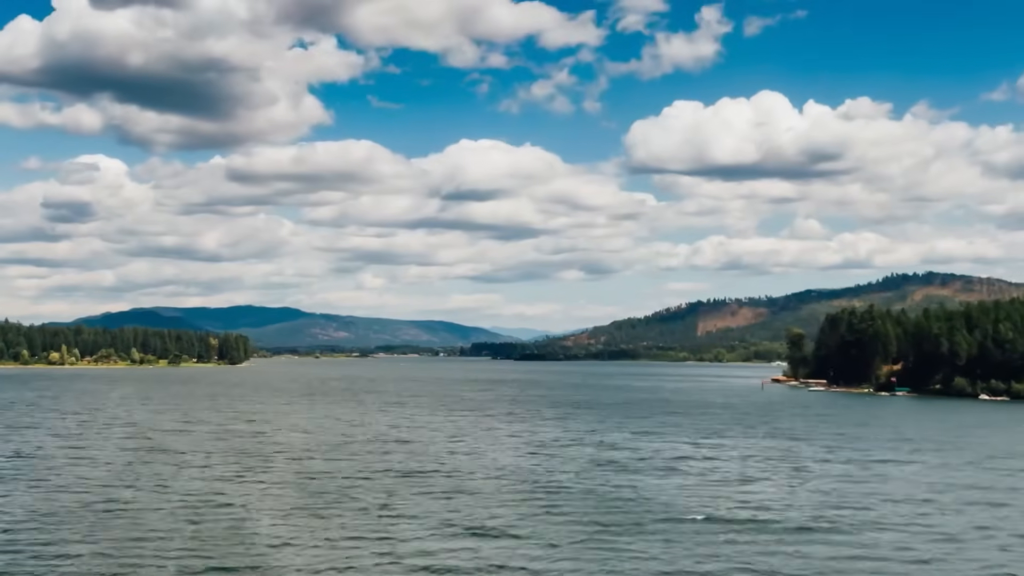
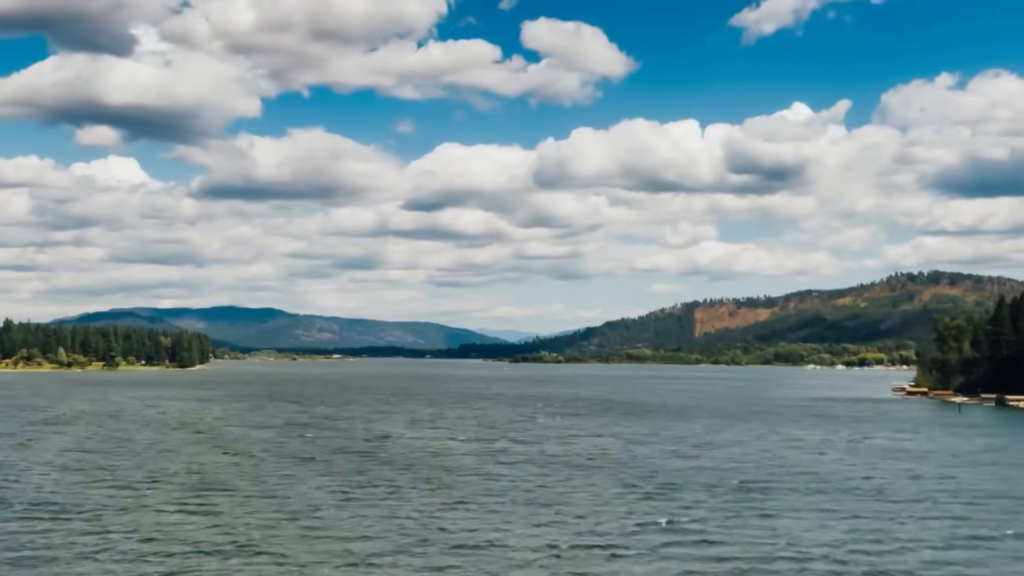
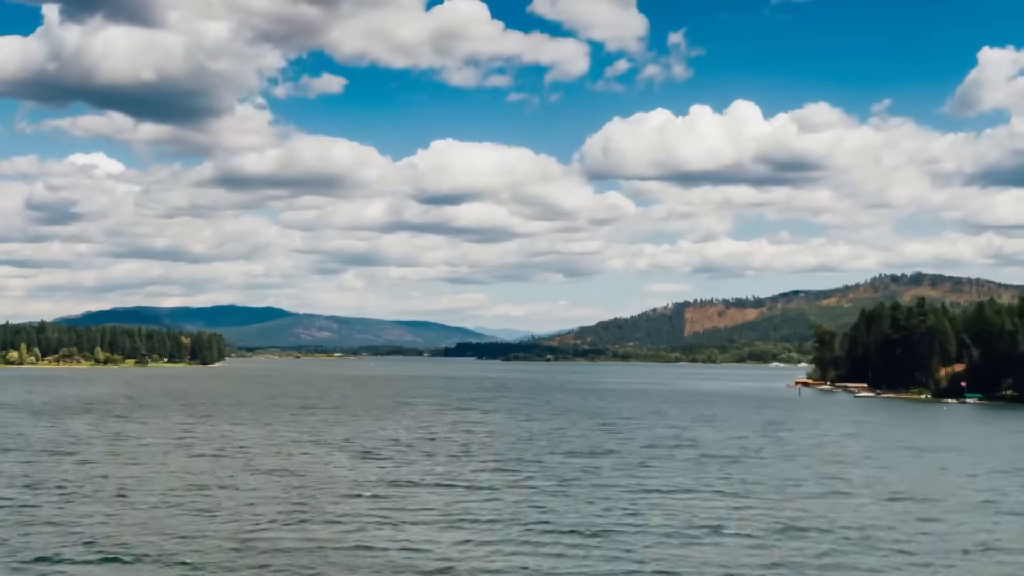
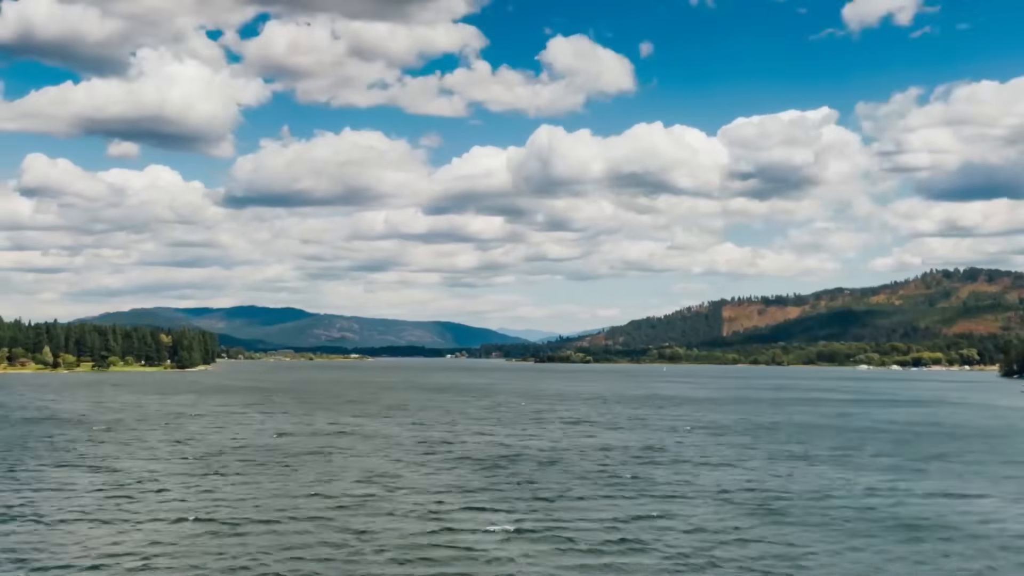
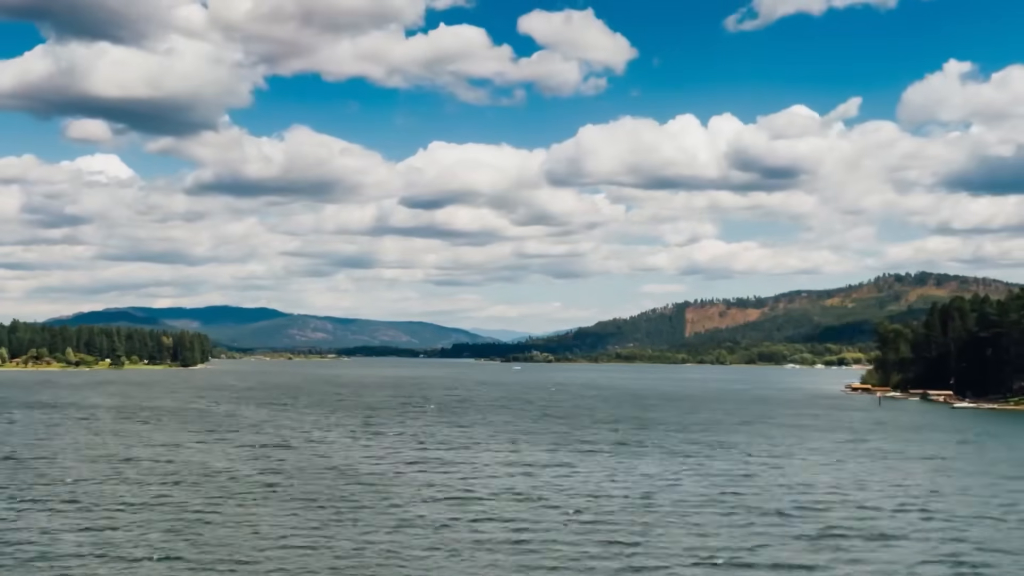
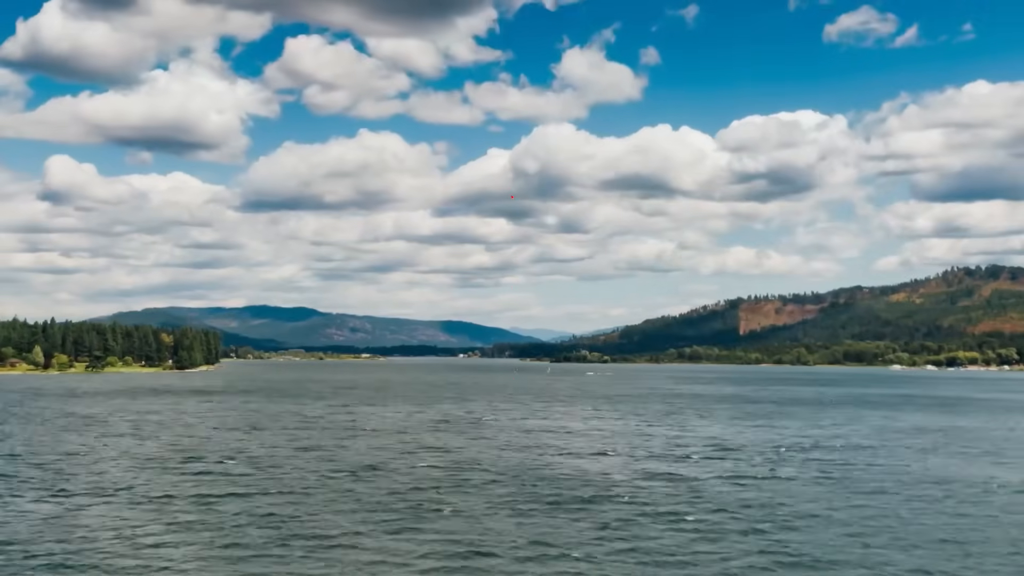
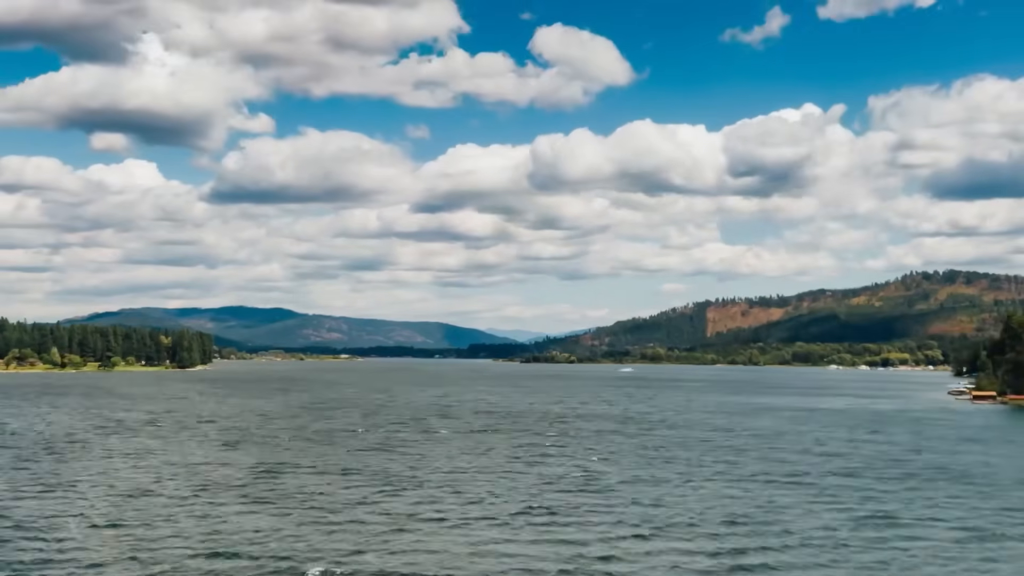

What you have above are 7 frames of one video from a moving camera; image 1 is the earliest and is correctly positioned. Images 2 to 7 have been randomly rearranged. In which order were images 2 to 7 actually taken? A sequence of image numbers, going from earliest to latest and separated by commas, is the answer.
3, 5, 2, 7, 4, 6
